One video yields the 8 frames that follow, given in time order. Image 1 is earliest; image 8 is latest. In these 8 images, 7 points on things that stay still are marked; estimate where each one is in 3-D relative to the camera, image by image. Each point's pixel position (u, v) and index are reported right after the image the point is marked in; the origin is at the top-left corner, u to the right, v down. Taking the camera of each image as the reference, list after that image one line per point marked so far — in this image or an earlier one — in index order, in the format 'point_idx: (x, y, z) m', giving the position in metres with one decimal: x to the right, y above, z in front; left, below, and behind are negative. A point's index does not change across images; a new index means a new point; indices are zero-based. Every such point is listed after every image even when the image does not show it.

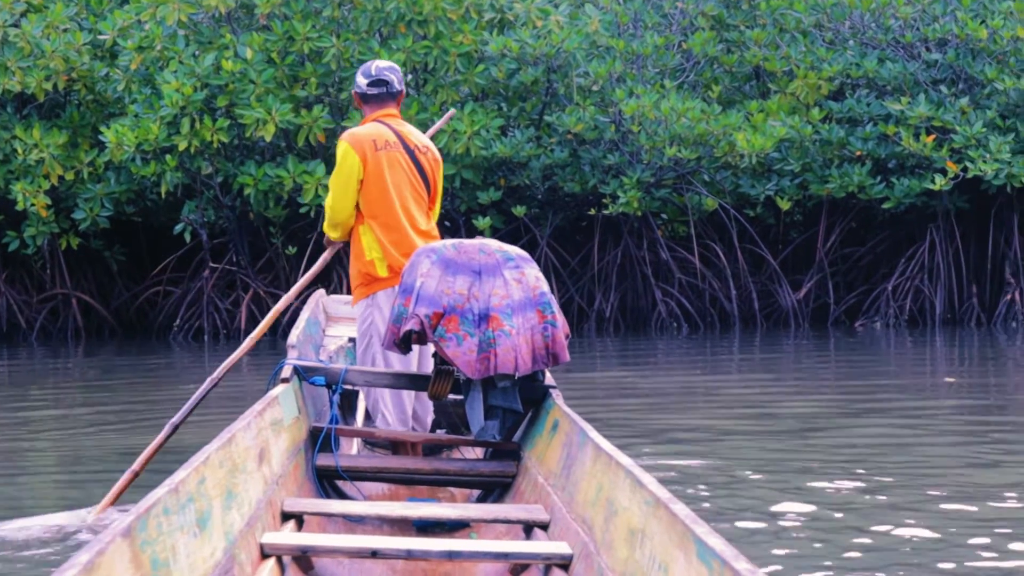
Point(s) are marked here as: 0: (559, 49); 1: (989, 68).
0: (+0.3, +1.4, +11.6) m
1: (+2.7, +1.2, +11.3) m
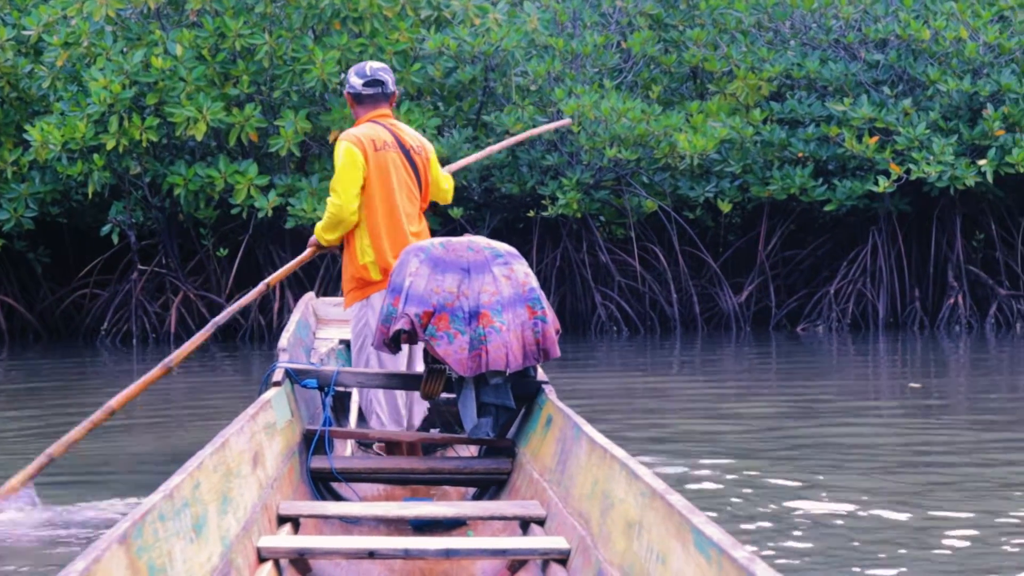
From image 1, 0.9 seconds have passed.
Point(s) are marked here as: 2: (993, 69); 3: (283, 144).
0: (-0.1, +1.4, +11.4) m
1: (+2.4, +1.2, +11.2) m
2: (+2.7, +1.2, +11.2) m
3: (-1.4, +0.8, +11.7) m
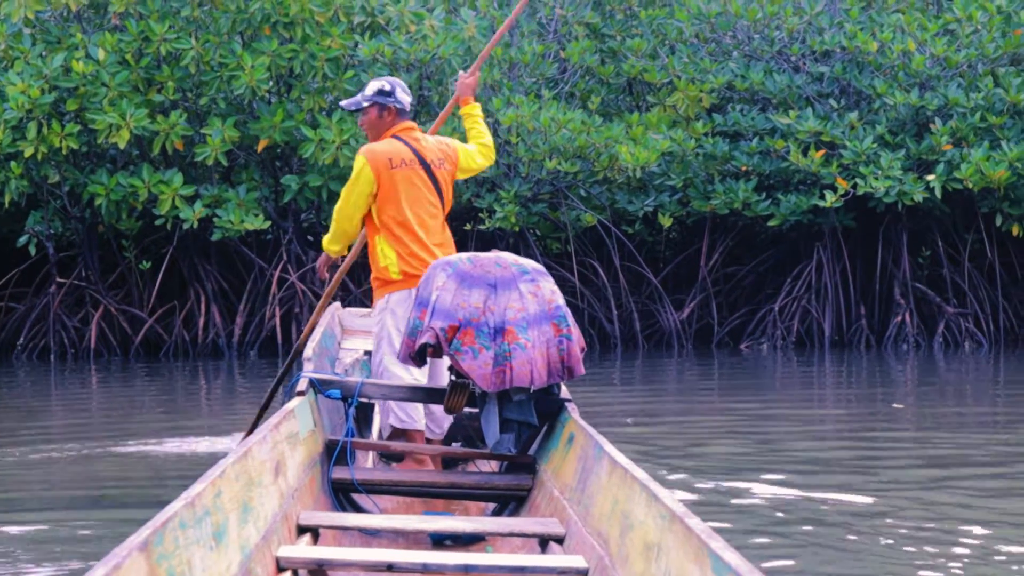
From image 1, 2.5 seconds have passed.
0: (-0.4, +1.3, +11.1) m
1: (+2.0, +1.1, +11.0) m
2: (+2.4, +1.1, +11.0) m
3: (-1.7, +0.8, +11.2) m
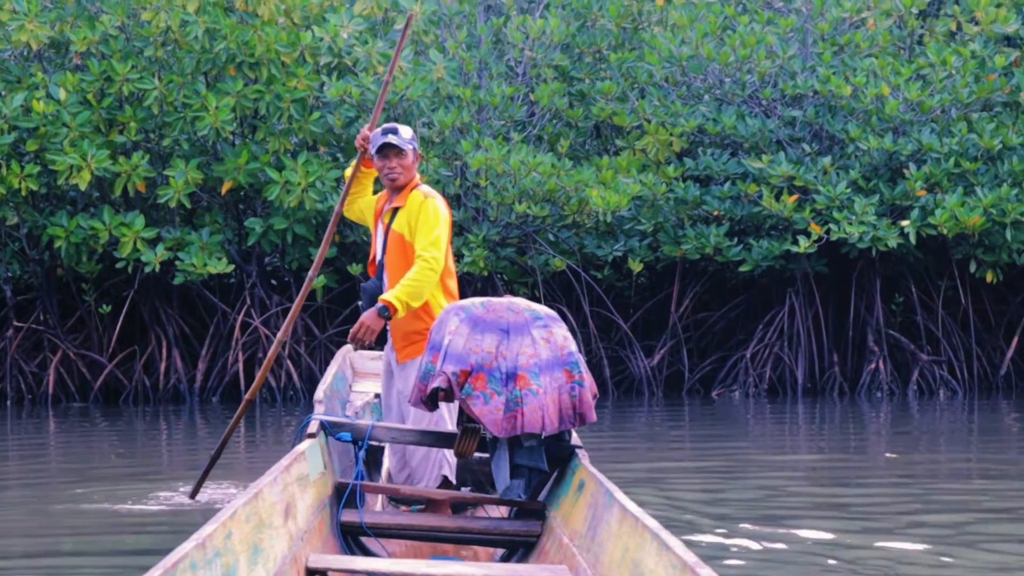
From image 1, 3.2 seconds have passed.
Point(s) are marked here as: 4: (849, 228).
0: (-0.6, +1.1, +10.9) m
1: (+1.9, +0.9, +10.9) m
2: (+2.2, +0.9, +10.9) m
3: (-1.9, +0.5, +11.0) m
4: (+1.8, +0.3, +10.6) m
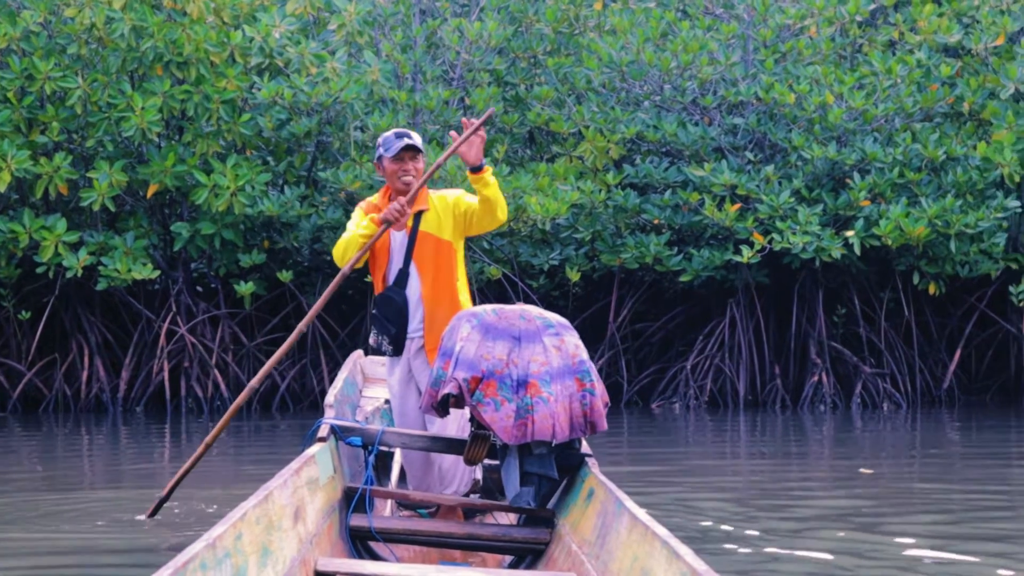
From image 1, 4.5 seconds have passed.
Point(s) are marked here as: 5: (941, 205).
0: (-0.9, +1.0, +10.6) m
1: (+1.5, +0.8, +10.7) m
2: (+1.9, +0.8, +10.7) m
3: (-2.2, +0.5, +10.6) m
4: (+1.5, +0.3, +10.4) m
5: (+2.2, +0.4, +10.4) m
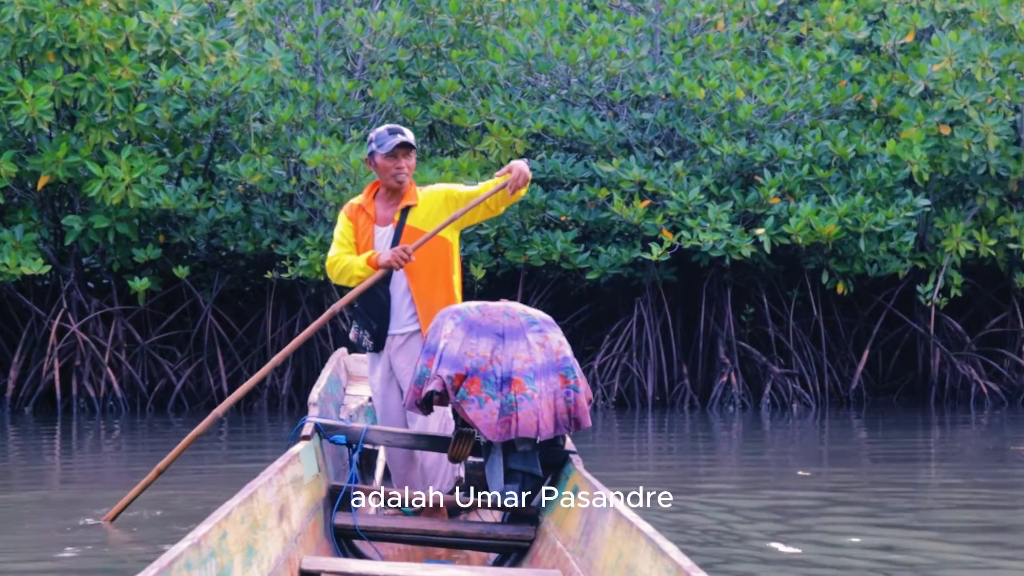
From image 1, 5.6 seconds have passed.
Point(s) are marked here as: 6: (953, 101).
0: (-1.4, +1.0, +10.3) m
1: (+1.0, +0.8, +10.6) m
2: (+1.4, +0.8, +10.6) m
3: (-2.7, +0.5, +10.2) m
4: (+1.0, +0.3, +10.3) m
5: (+1.8, +0.4, +10.3) m
6: (+2.3, +1.0, +10.4) m
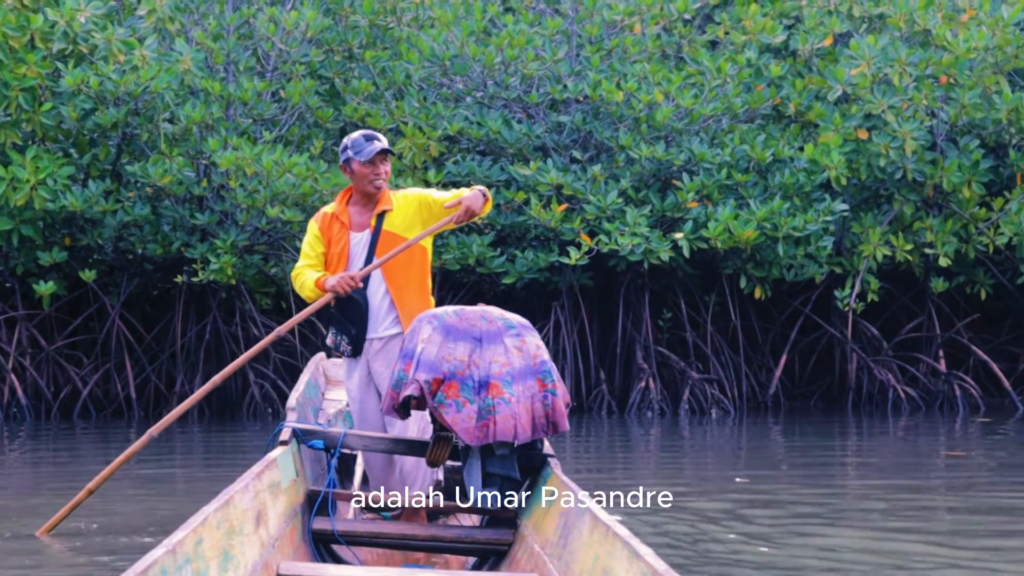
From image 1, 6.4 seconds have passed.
0: (-1.8, +1.0, +10.1) m
1: (+0.6, +0.8, +10.5) m
2: (+0.9, +0.8, +10.5) m
3: (-3.1, +0.5, +9.9) m
4: (+0.6, +0.3, +10.2) m
5: (+1.3, +0.4, +10.2) m
6: (+1.9, +1.0, +10.4) m
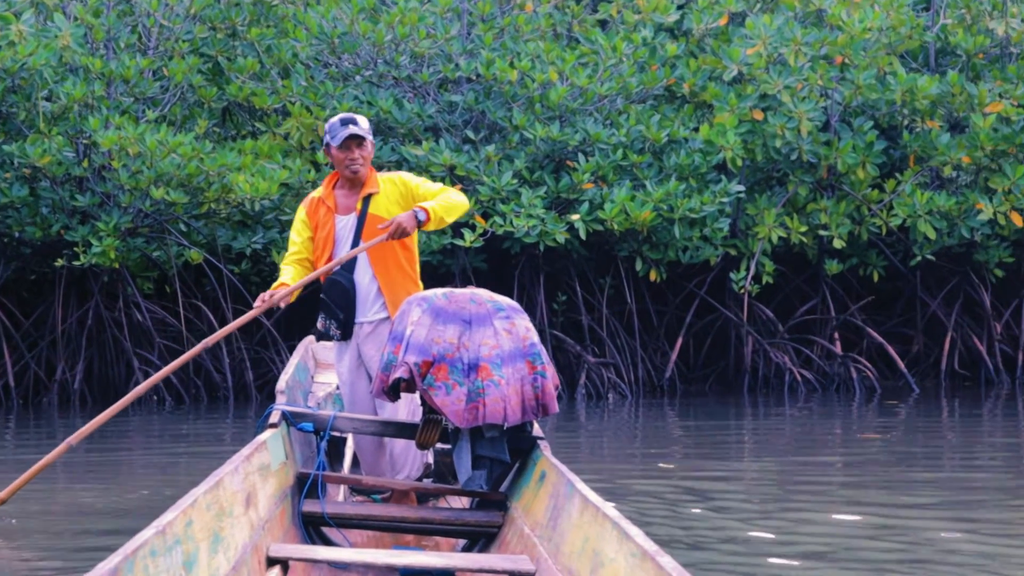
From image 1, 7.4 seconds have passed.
0: (-2.4, +1.1, +9.7) m
1: (0.0, +0.9, +10.3) m
2: (+0.3, +0.9, +10.4) m
3: (-3.6, +0.6, +9.4) m
4: (0.0, +0.3, +10.0) m
5: (+0.8, +0.5, +10.1) m
6: (+1.3, +1.0, +10.3) m
